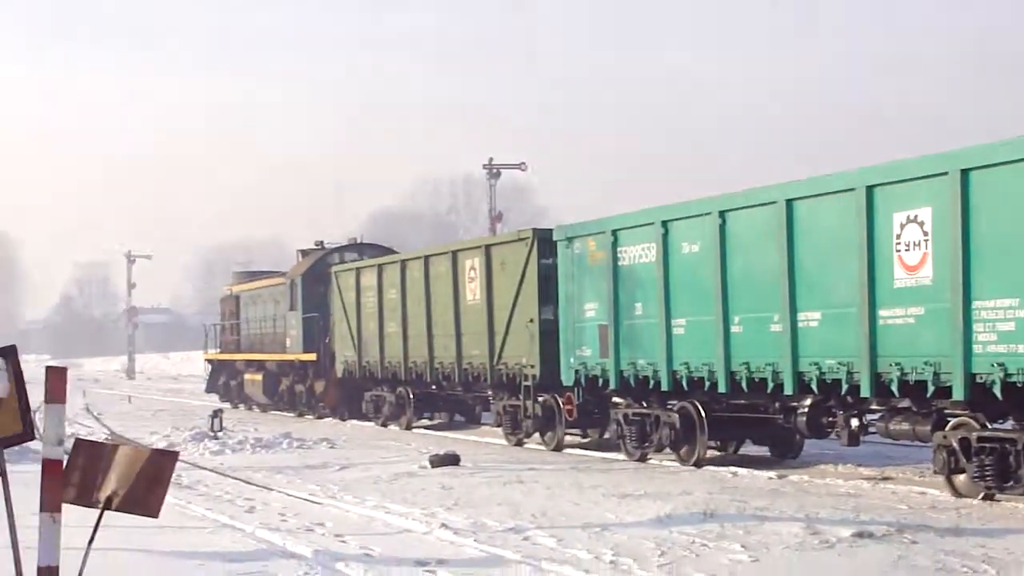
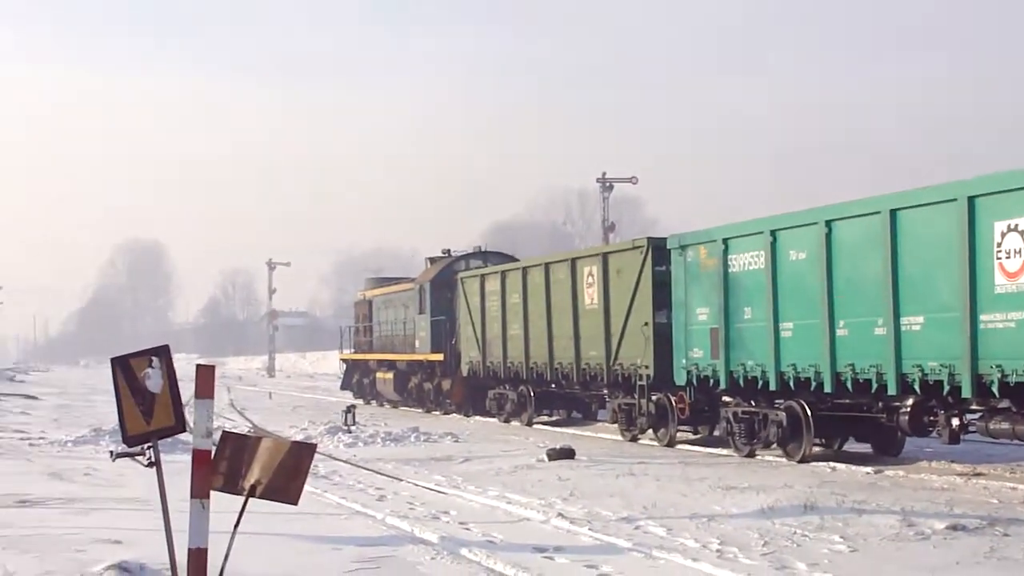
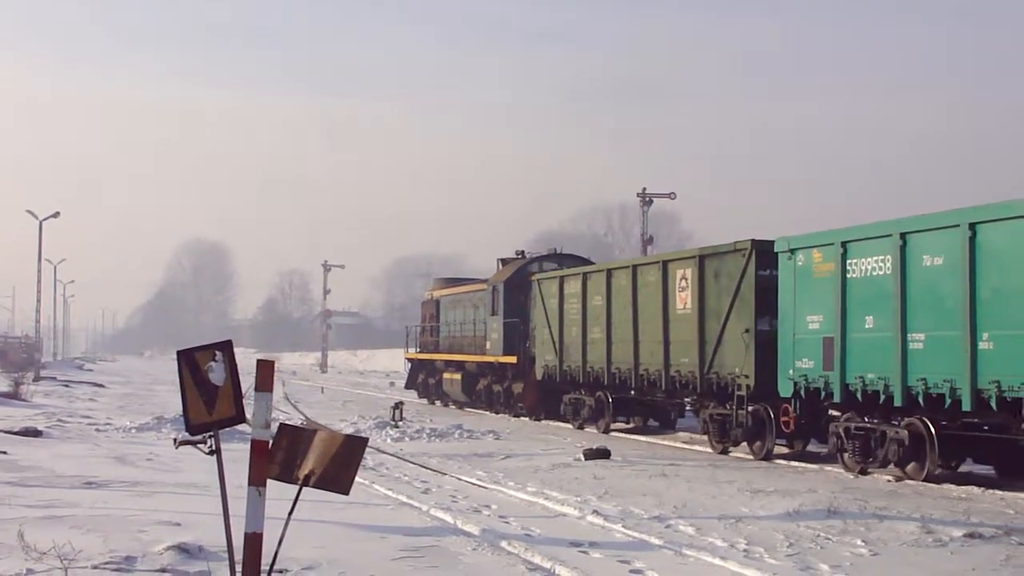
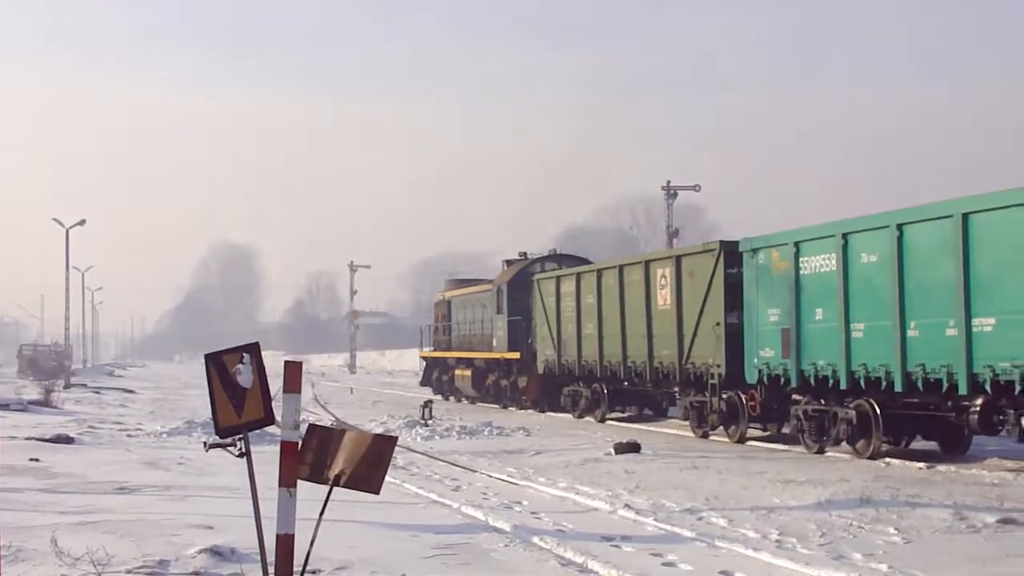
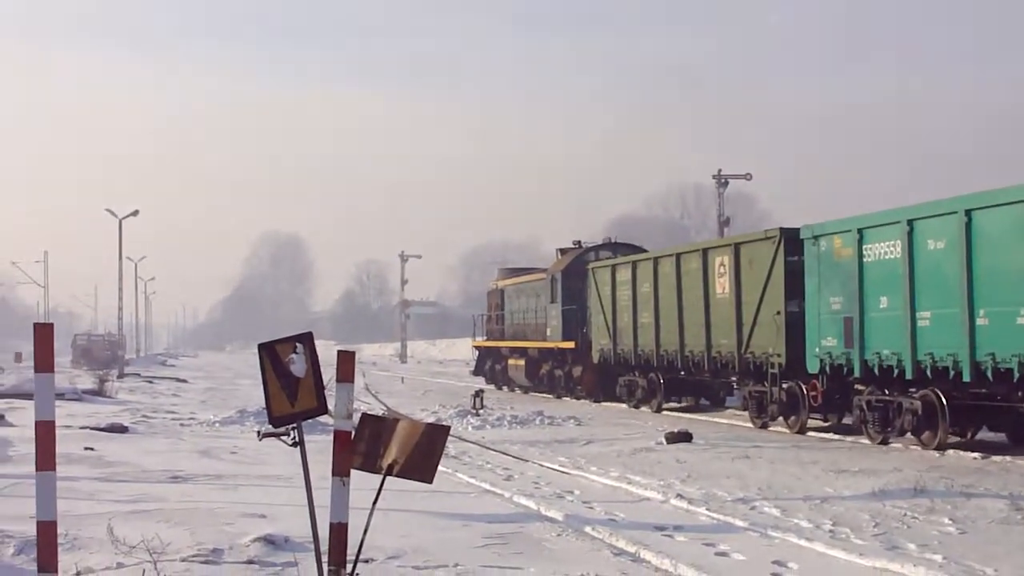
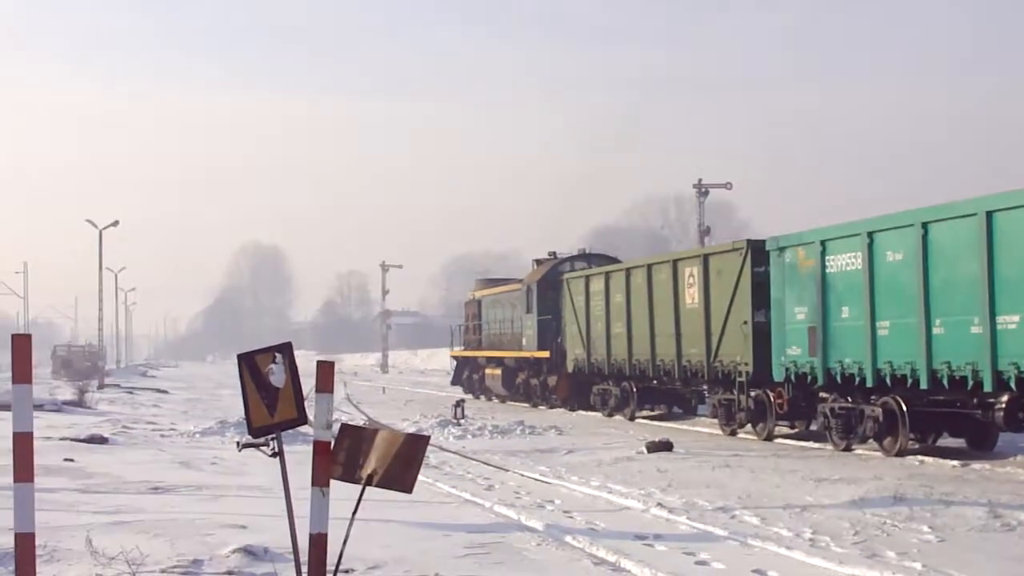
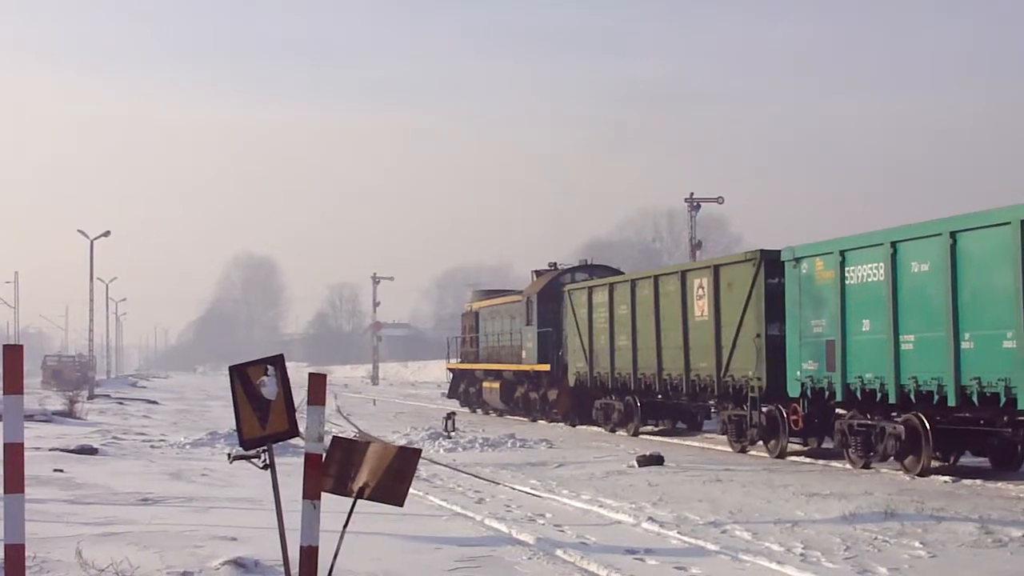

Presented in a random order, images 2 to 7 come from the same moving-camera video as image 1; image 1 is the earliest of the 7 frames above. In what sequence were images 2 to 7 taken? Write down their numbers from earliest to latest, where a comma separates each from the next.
2, 6, 4, 5, 7, 3
